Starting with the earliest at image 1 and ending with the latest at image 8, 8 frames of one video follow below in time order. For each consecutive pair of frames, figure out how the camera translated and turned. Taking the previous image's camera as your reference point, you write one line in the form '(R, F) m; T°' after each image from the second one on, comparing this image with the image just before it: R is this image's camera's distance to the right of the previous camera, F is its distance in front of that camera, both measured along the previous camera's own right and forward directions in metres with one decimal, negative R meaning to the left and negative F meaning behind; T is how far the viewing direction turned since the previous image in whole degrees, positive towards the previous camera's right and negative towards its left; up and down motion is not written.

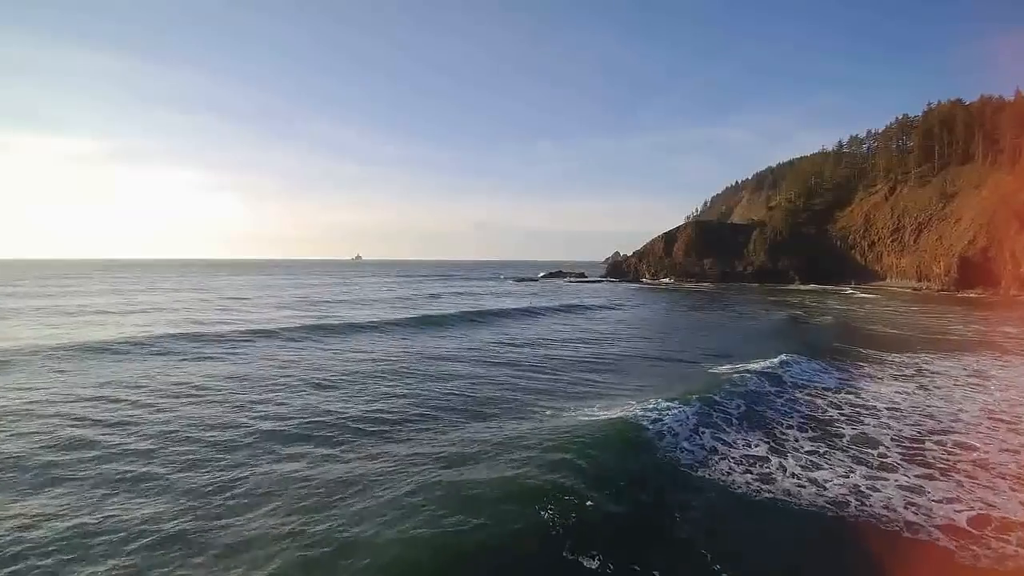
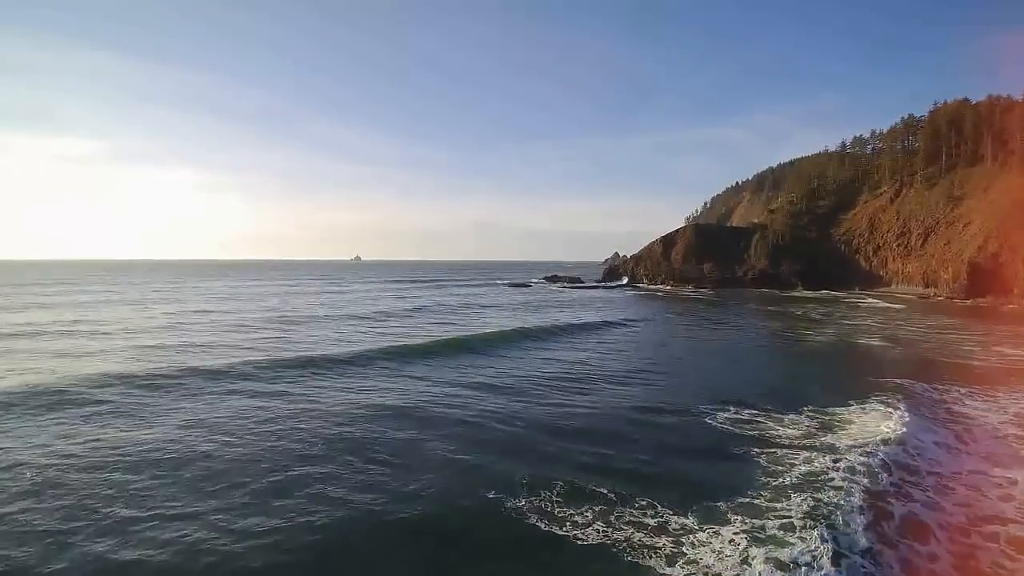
(+1.2, +2.7) m; 0°
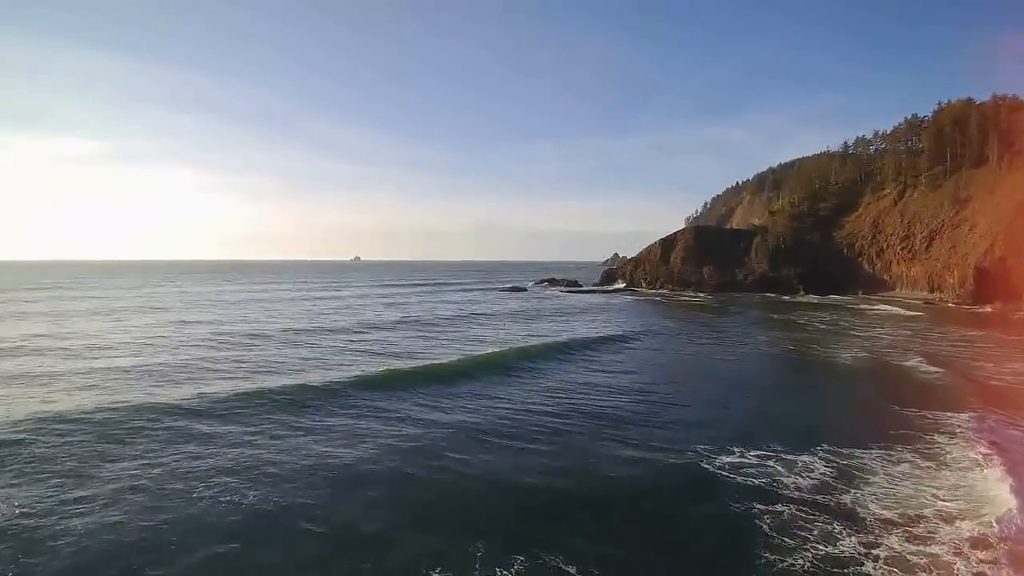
(+0.7, +1.6) m; 0°
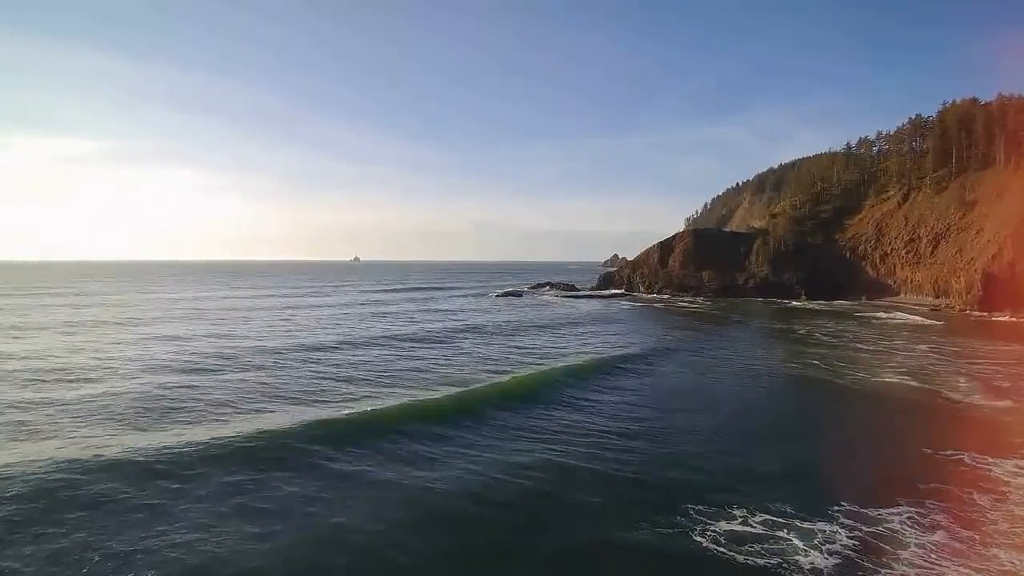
(+0.9, +2.0) m; 0°
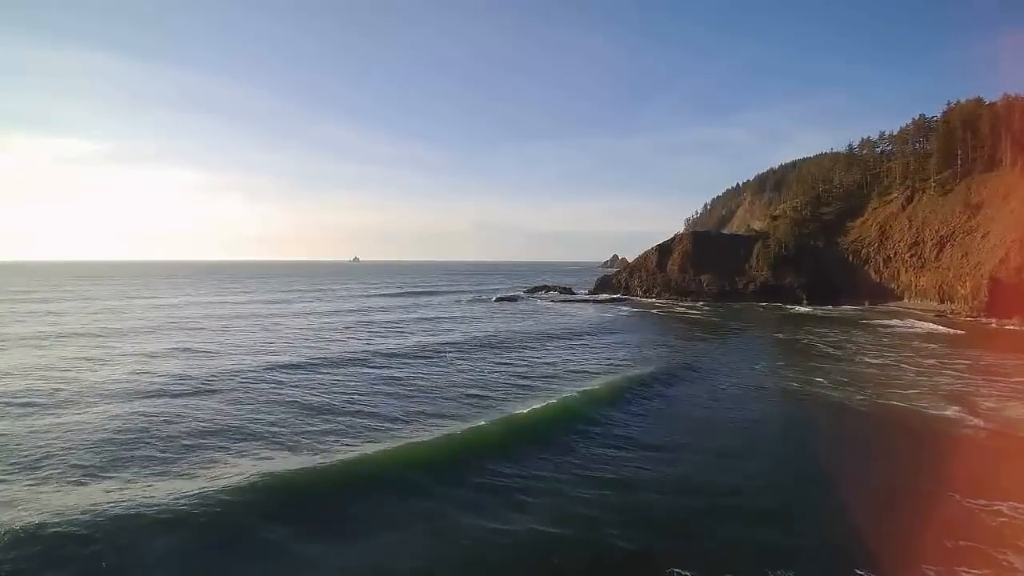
(+0.8, +1.7) m; 0°
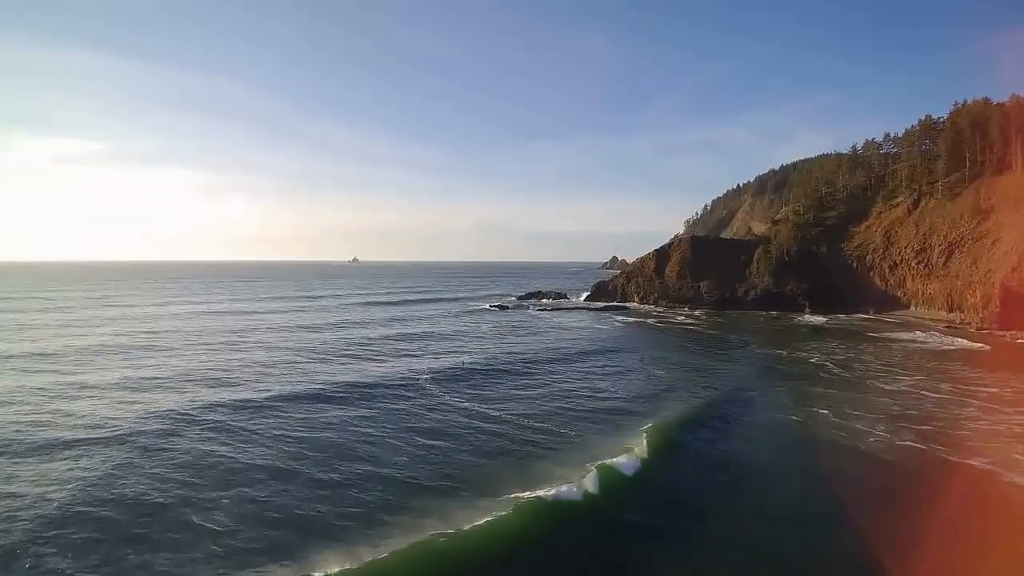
(+1.2, +2.7) m; 0°
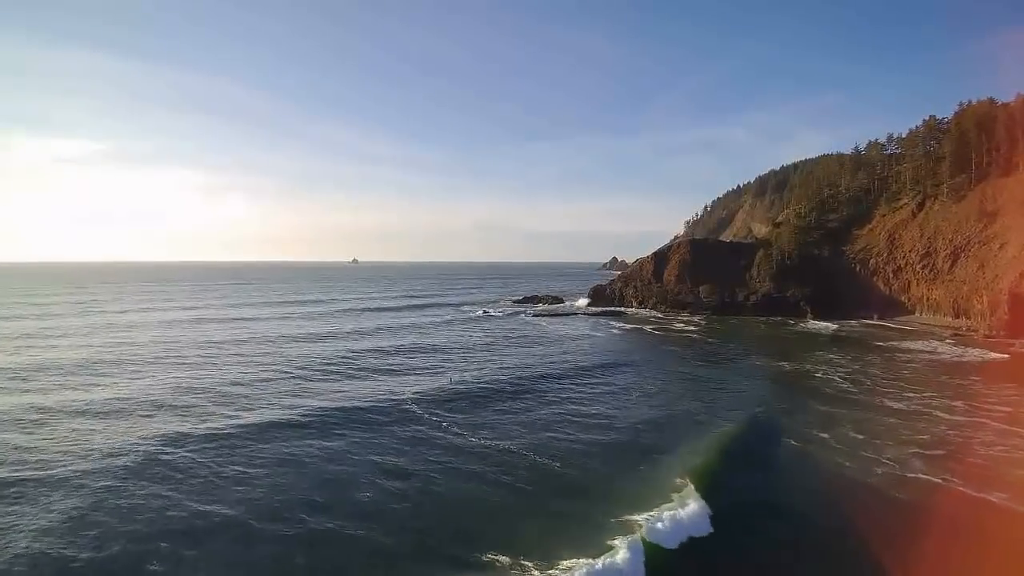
(+0.7, +1.7) m; 0°
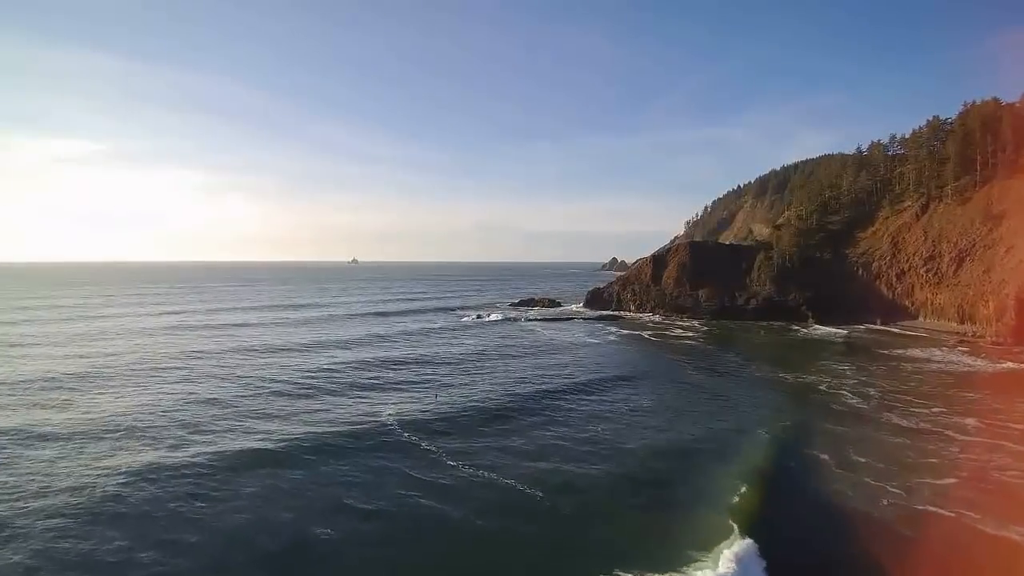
(+0.7, +1.5) m; 0°
